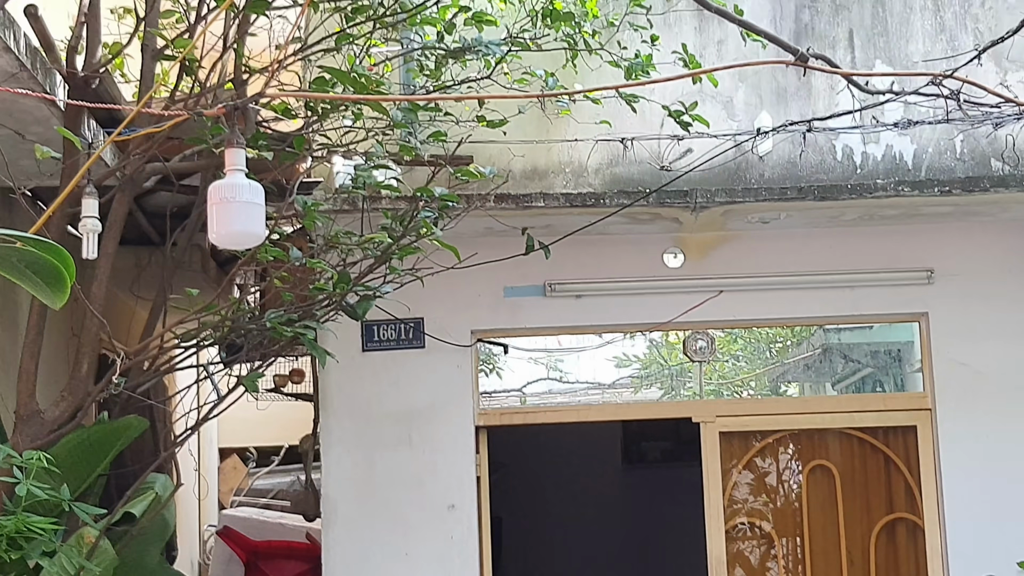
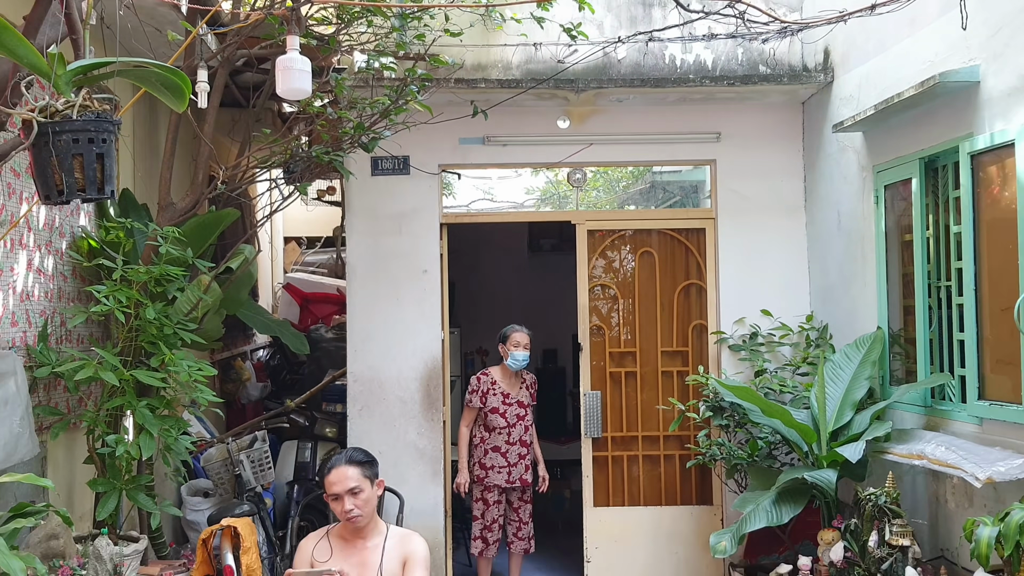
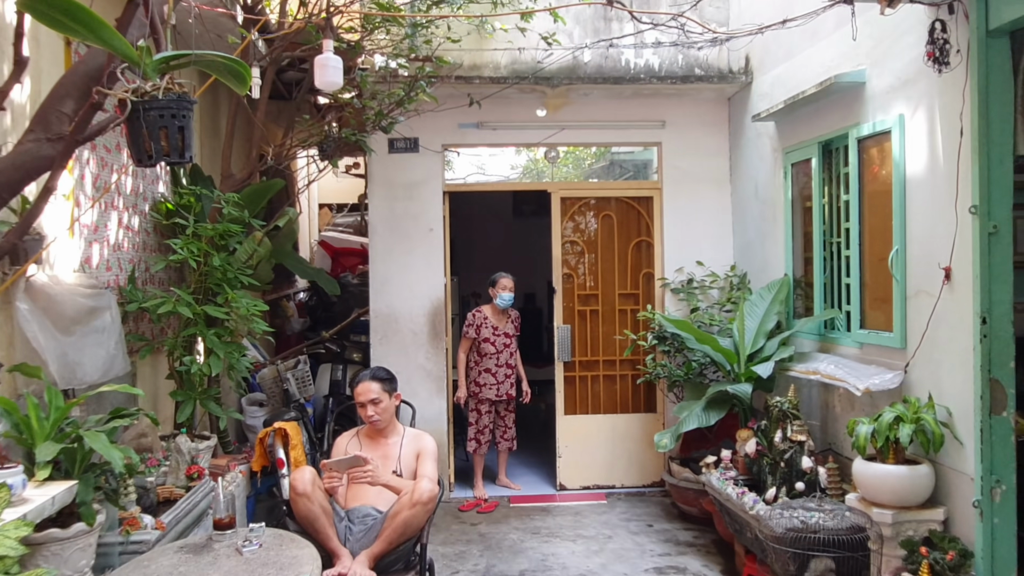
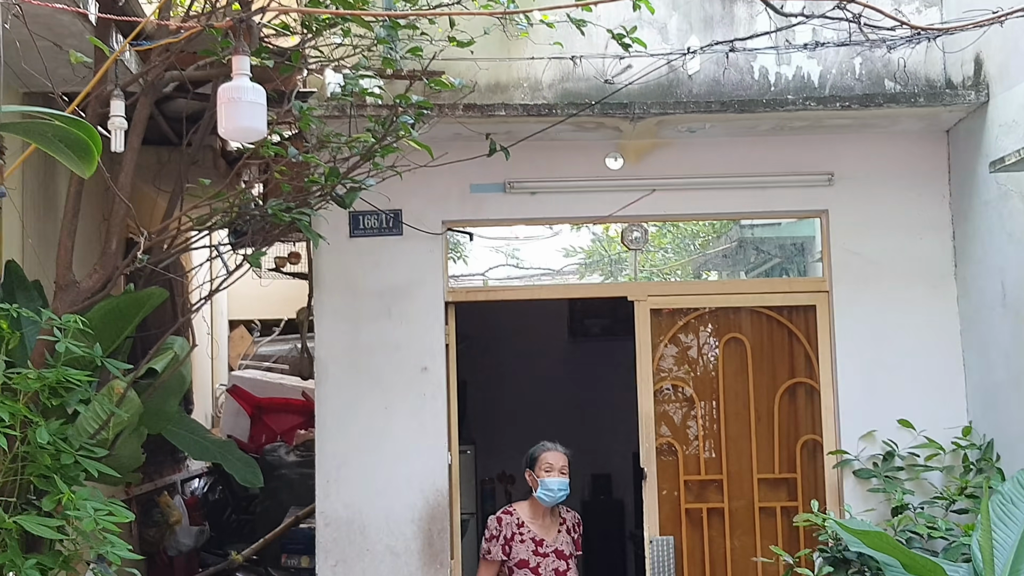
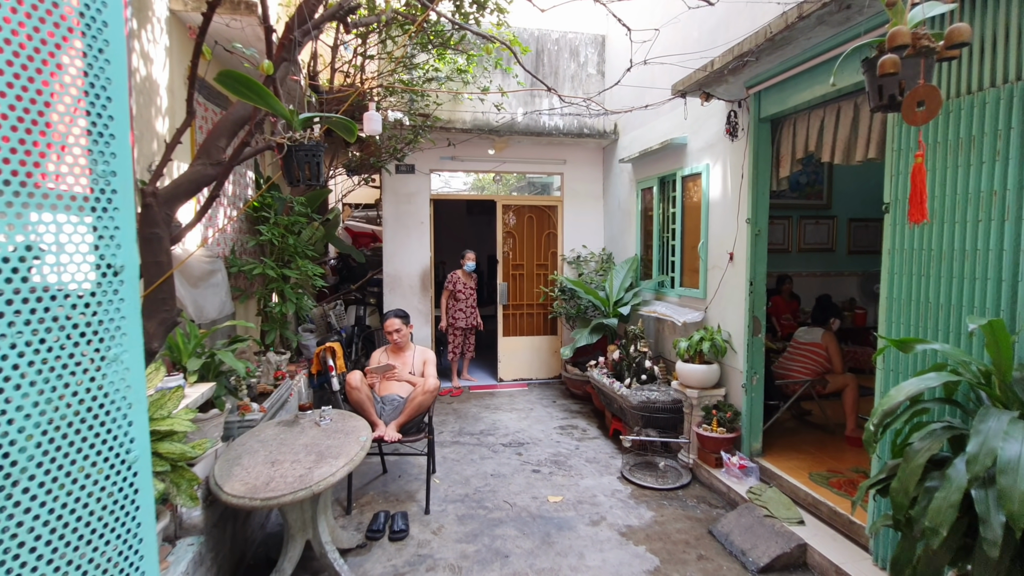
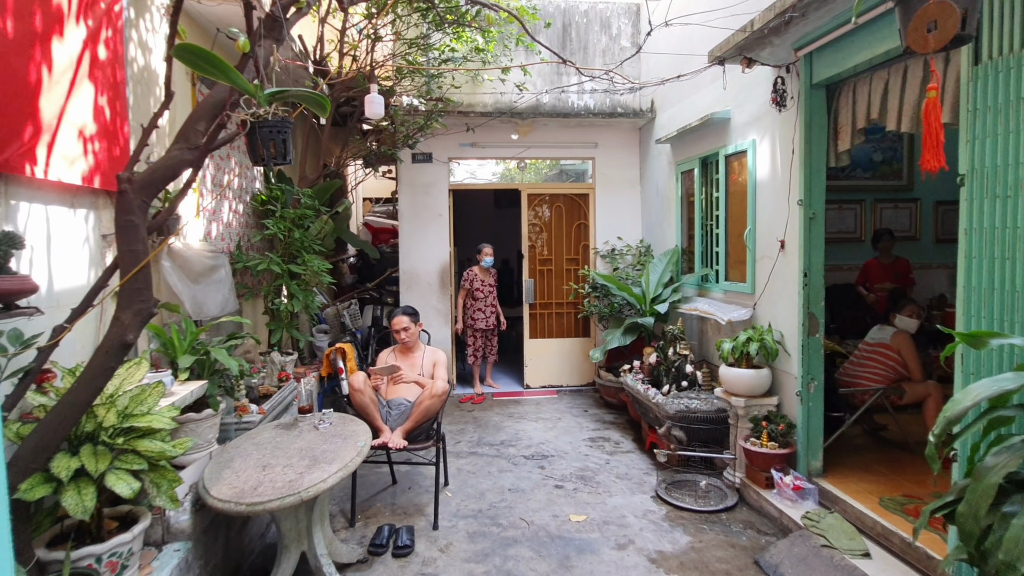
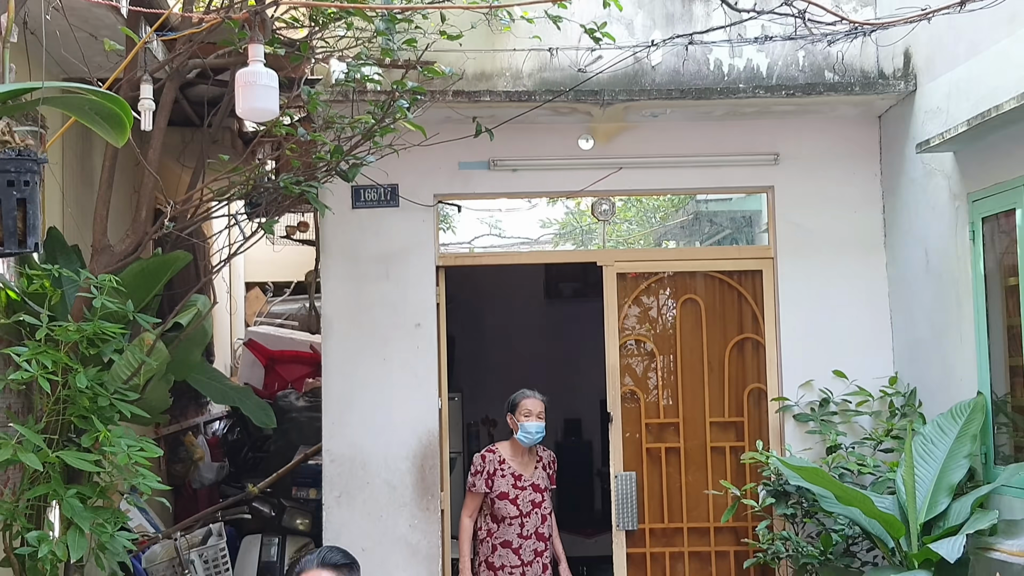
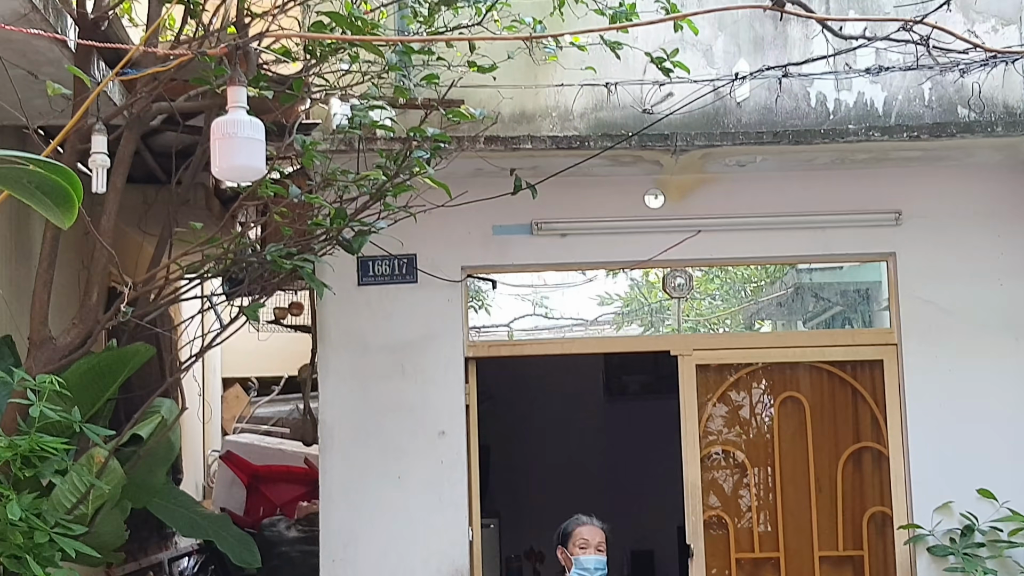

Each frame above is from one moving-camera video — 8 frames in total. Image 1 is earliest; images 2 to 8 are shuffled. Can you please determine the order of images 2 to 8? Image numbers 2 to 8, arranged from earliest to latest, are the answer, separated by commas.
8, 4, 7, 2, 3, 6, 5
